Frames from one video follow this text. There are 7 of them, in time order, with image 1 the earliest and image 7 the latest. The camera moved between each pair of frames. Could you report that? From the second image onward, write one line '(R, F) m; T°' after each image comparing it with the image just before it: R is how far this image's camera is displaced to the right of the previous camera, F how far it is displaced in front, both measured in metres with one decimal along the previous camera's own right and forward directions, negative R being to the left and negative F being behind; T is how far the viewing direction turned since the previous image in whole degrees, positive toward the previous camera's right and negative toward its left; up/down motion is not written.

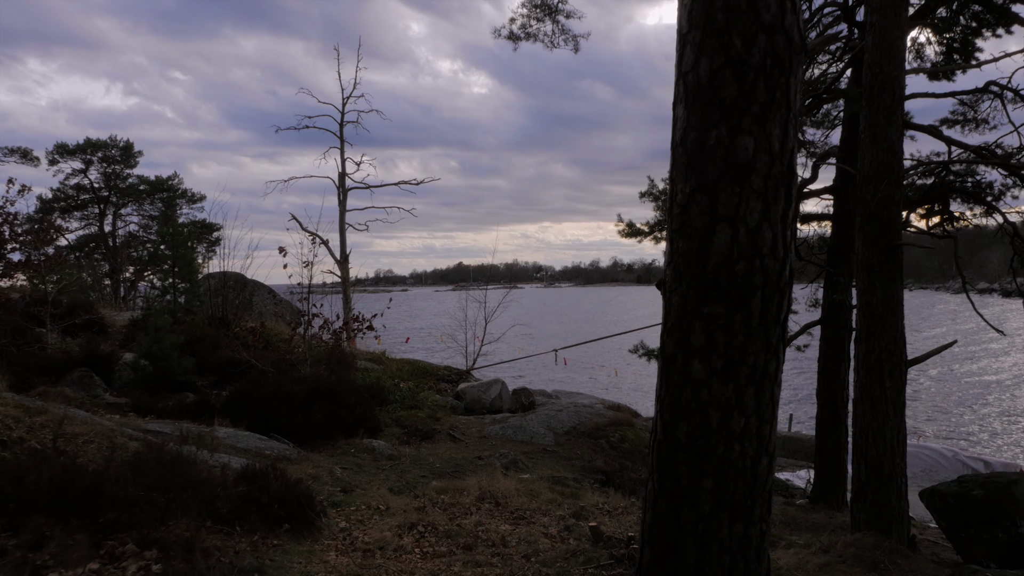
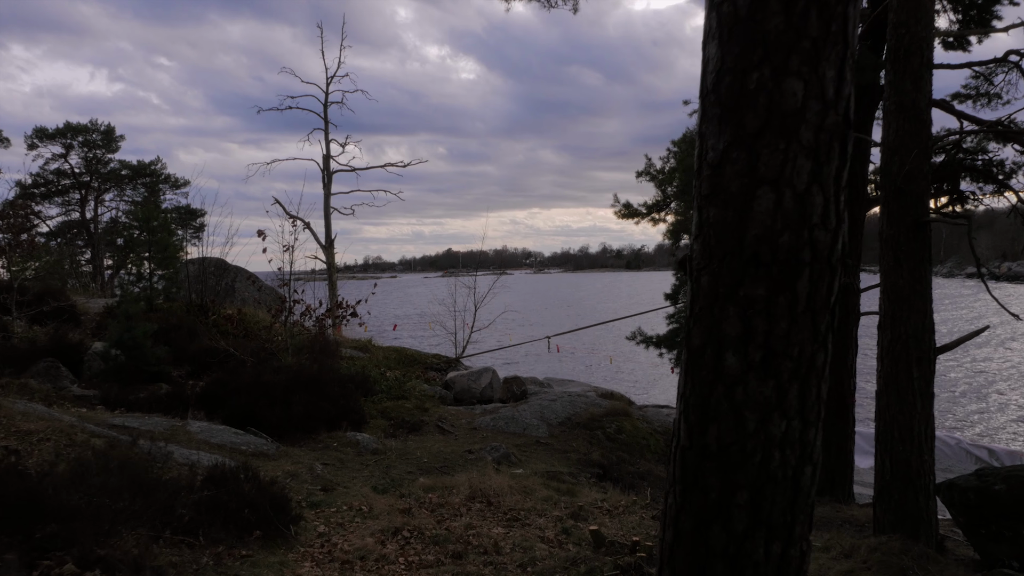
(0.0, +0.4) m; +1°
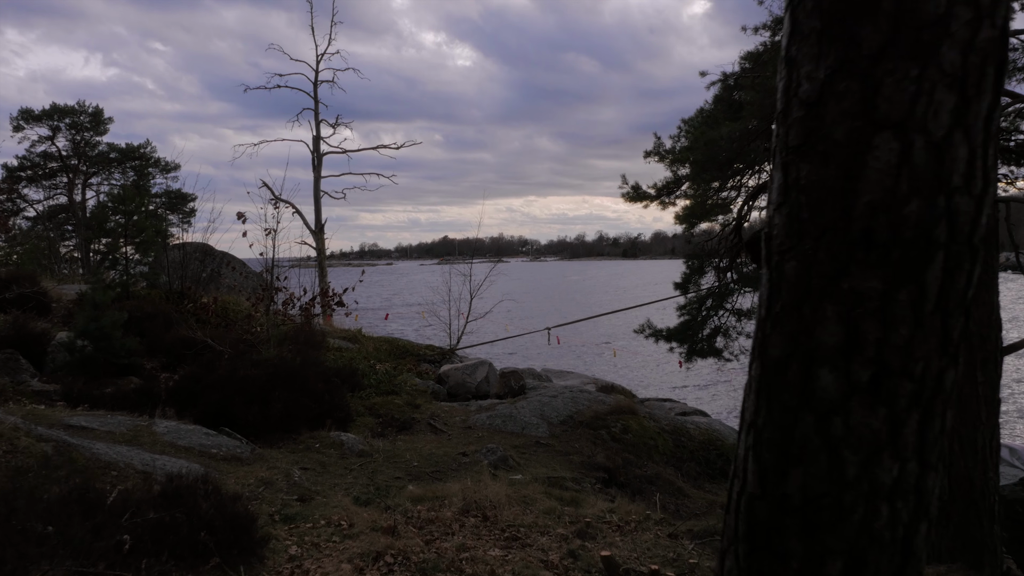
(0.0, +0.6) m; 0°
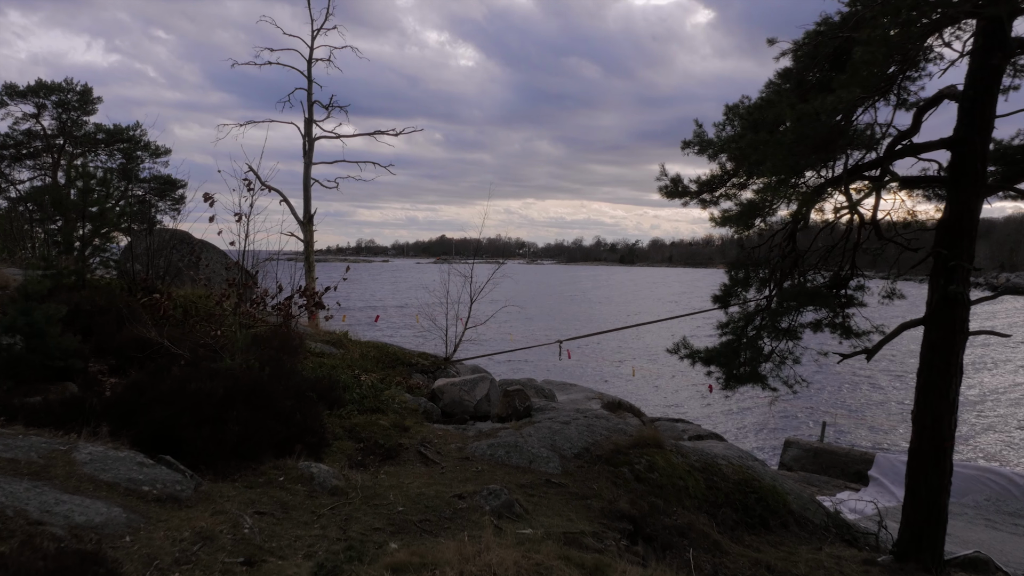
(-0.1, +1.2) m; 0°
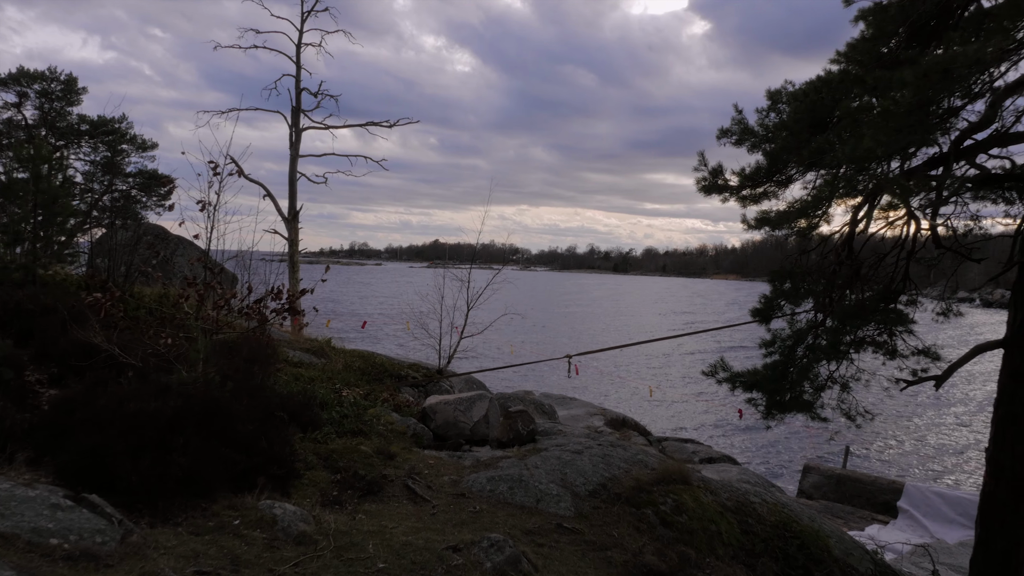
(-0.1, +1.0) m; 0°
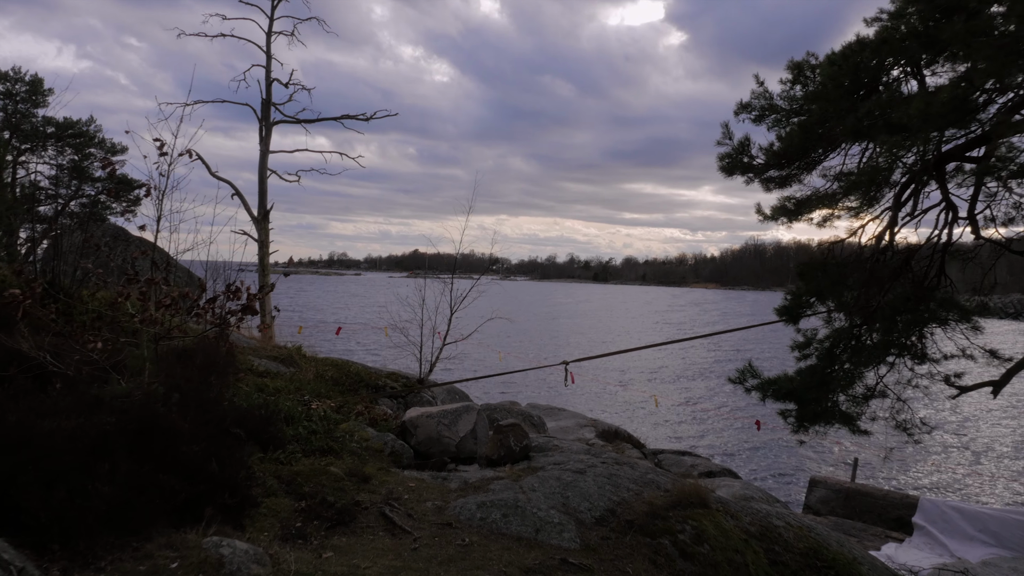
(-0.1, +0.8) m; +1°
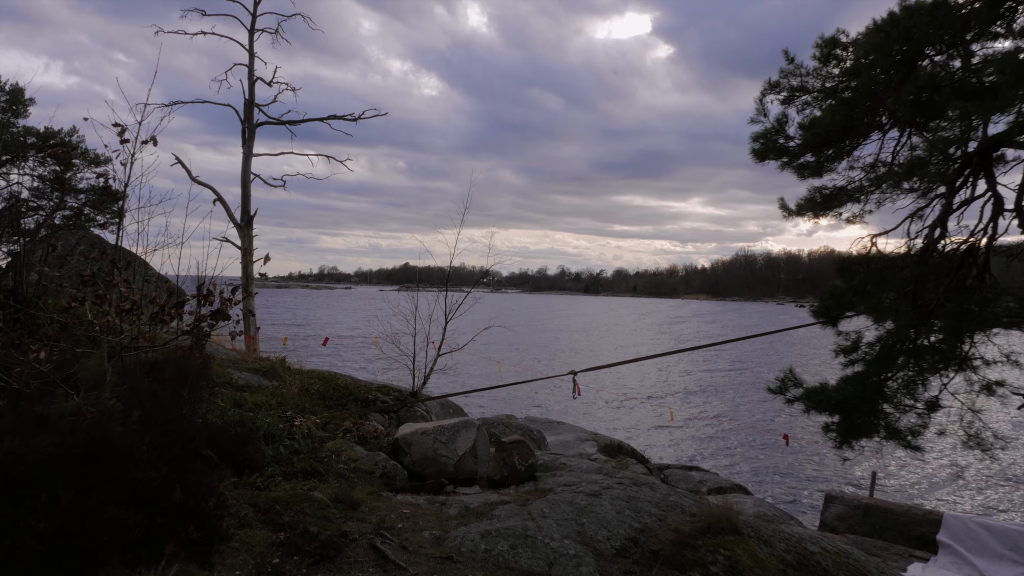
(-0.1, +0.6) m; +1°
